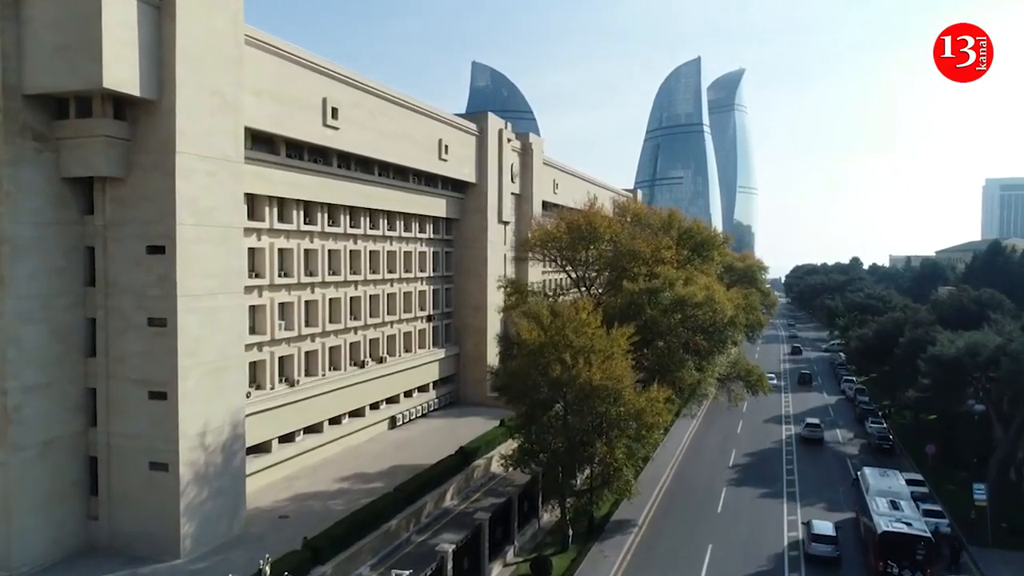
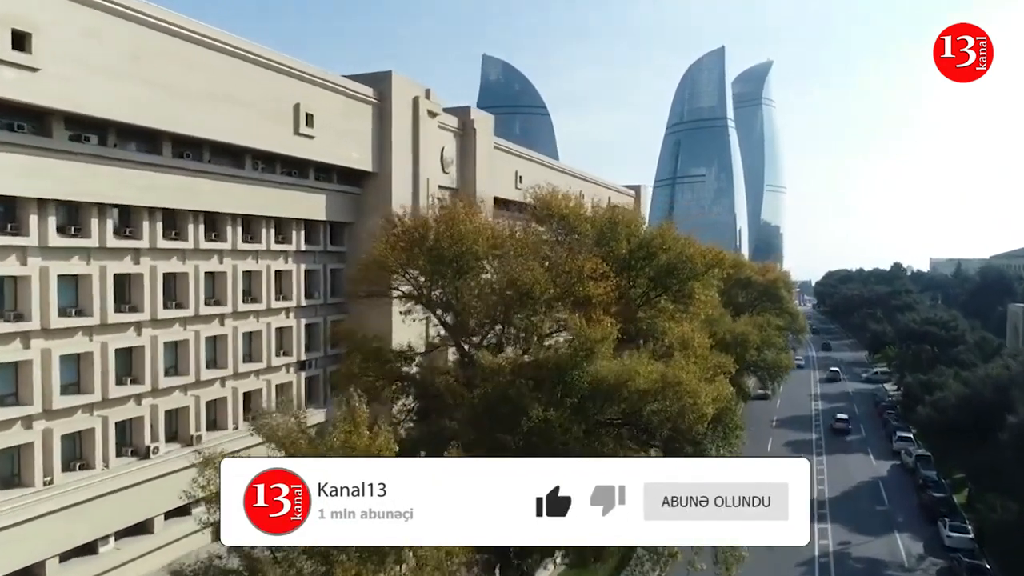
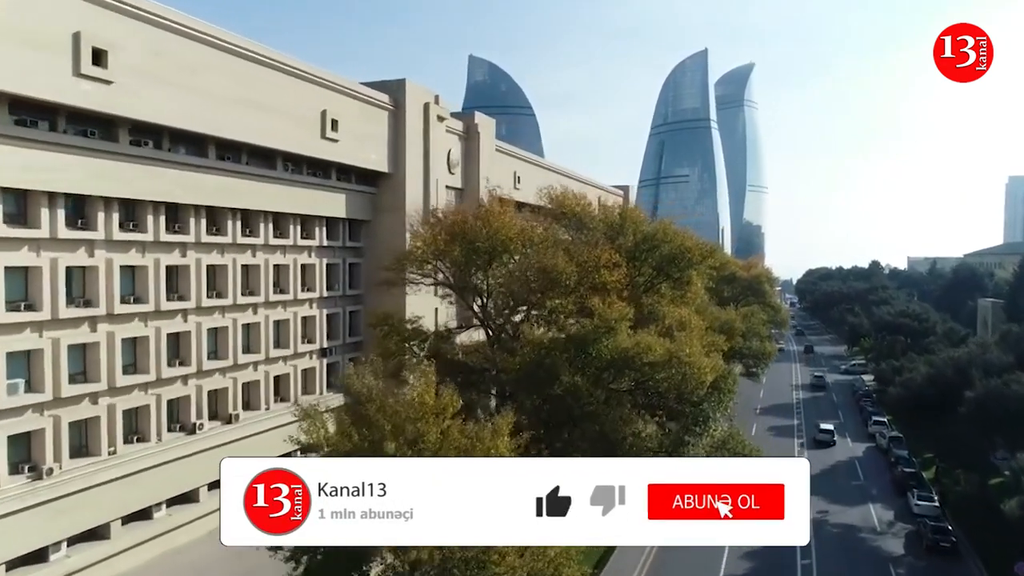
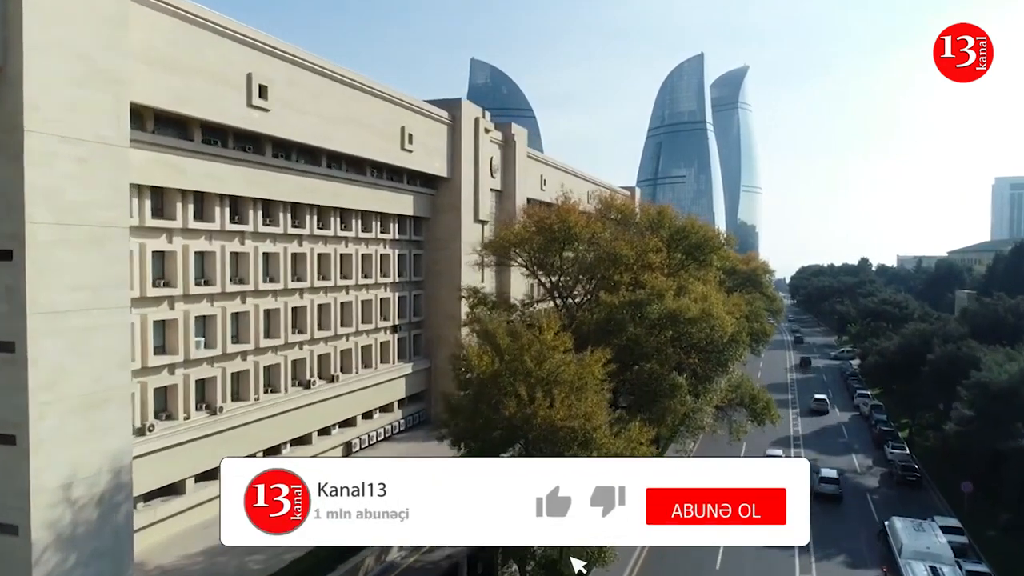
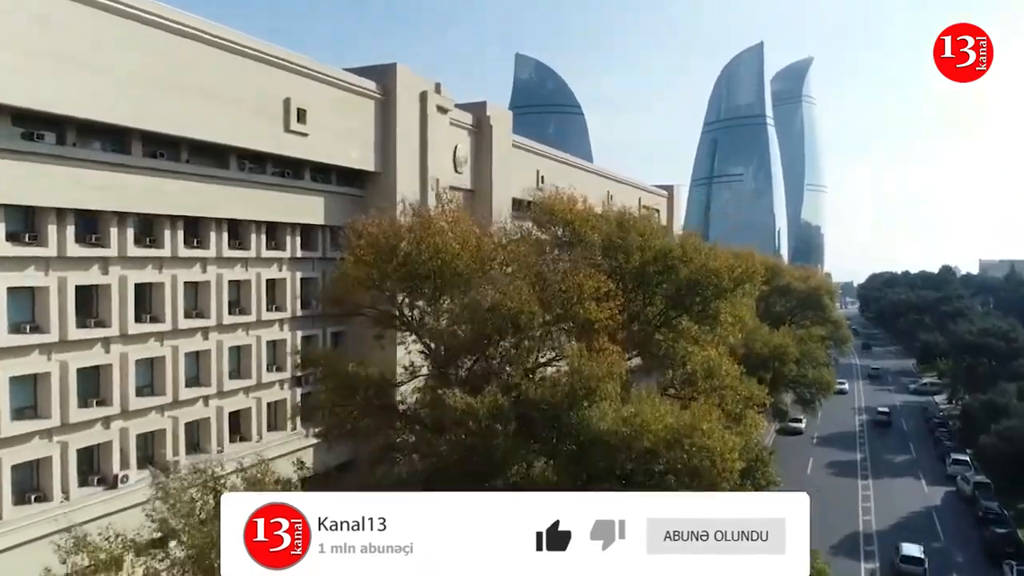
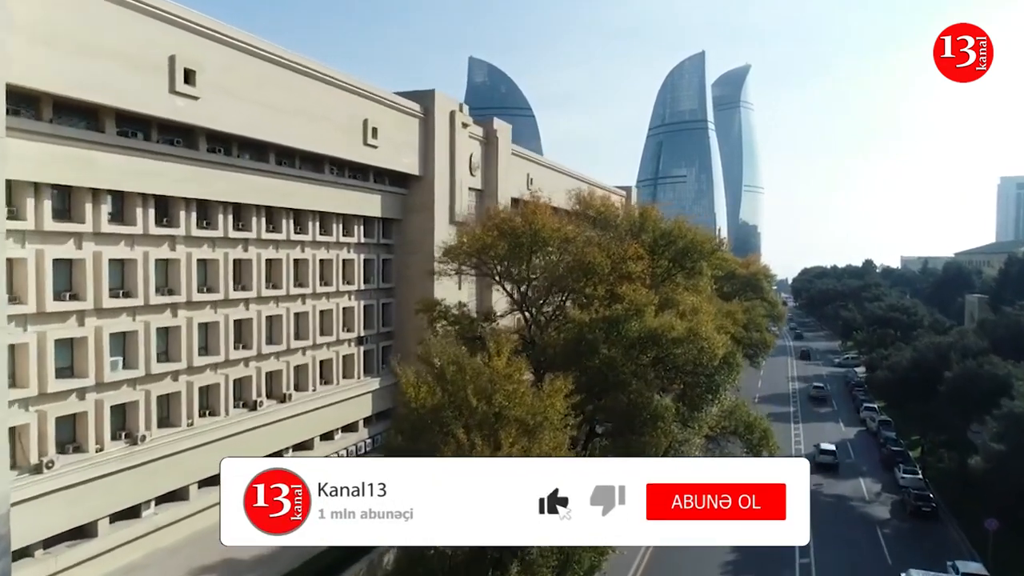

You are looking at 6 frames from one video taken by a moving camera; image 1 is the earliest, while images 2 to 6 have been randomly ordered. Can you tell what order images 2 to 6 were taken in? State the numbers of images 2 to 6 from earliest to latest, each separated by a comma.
4, 6, 3, 2, 5
